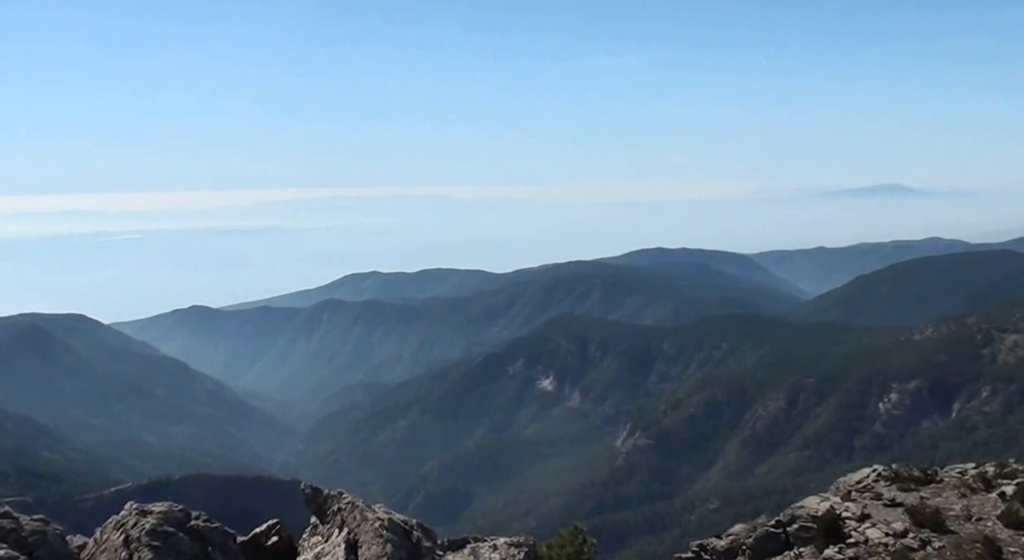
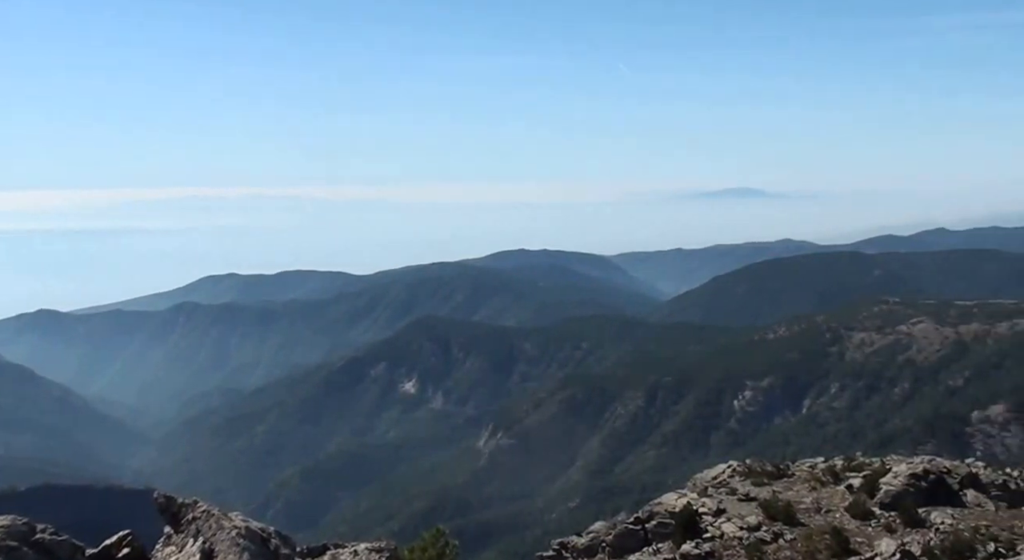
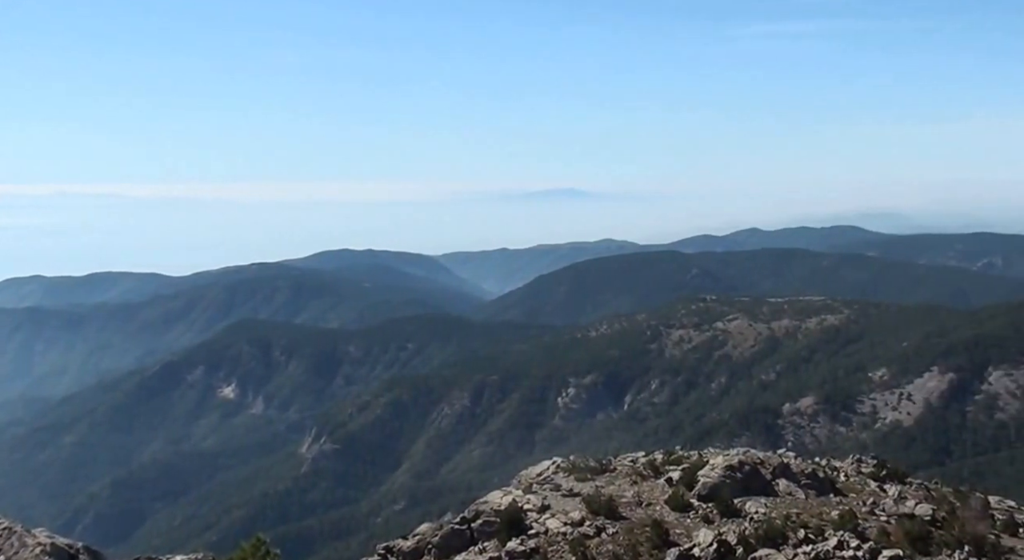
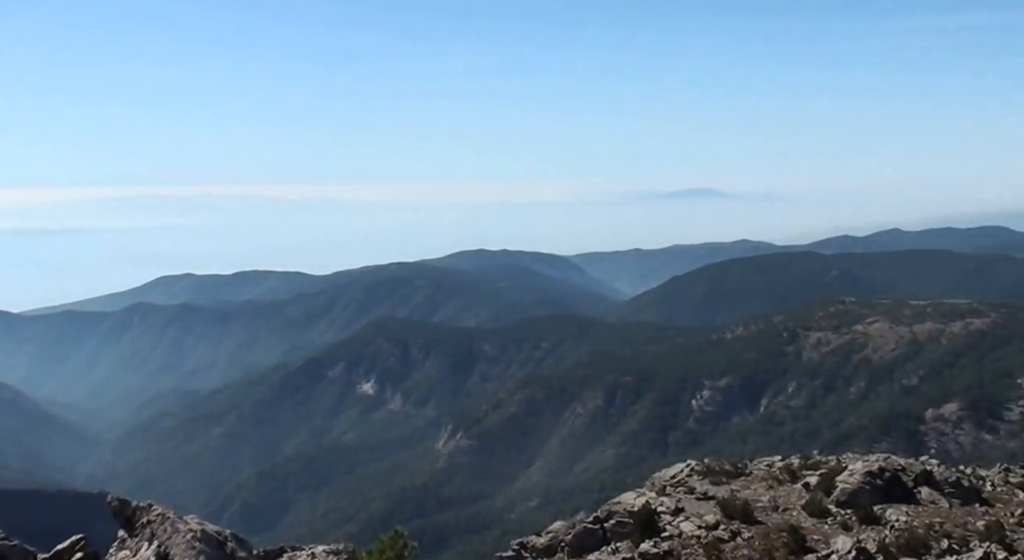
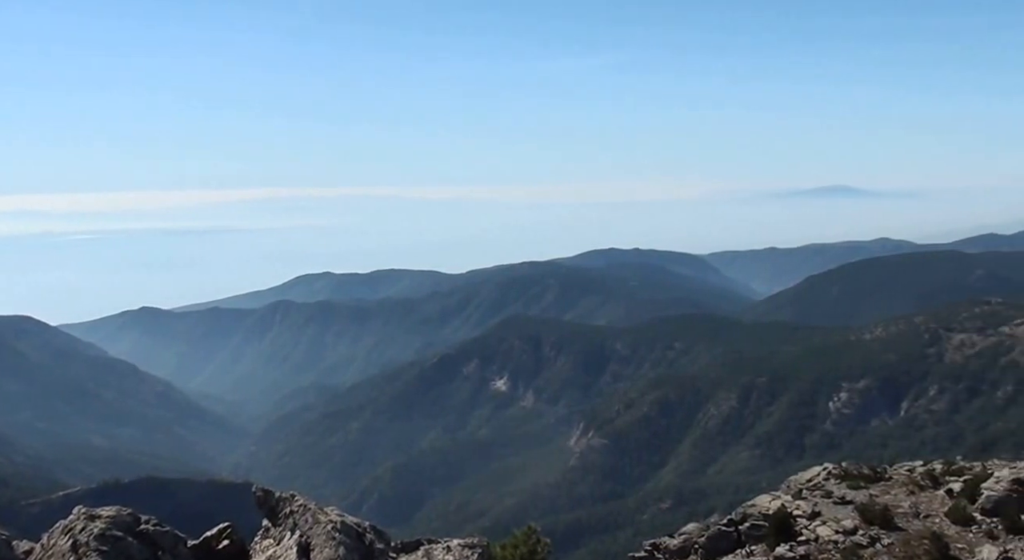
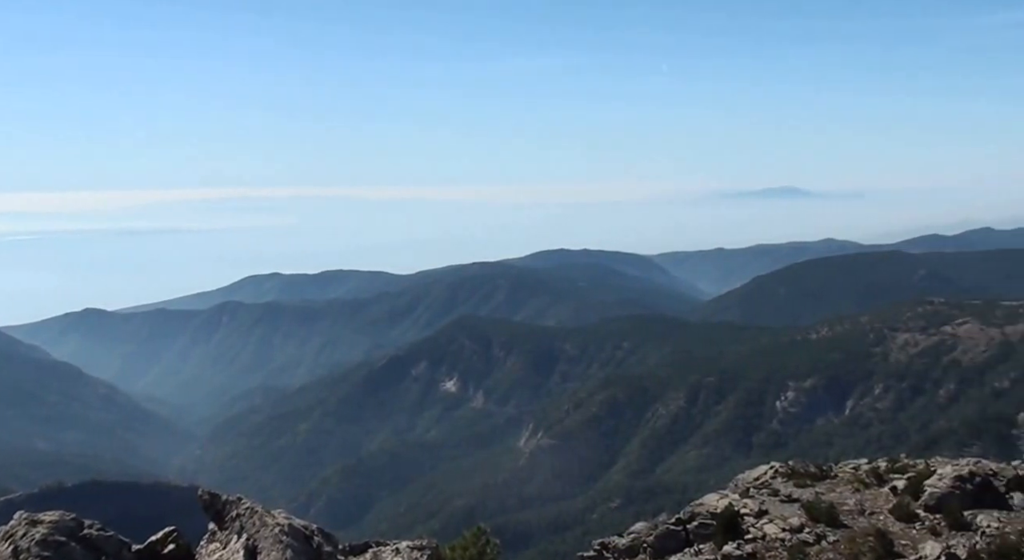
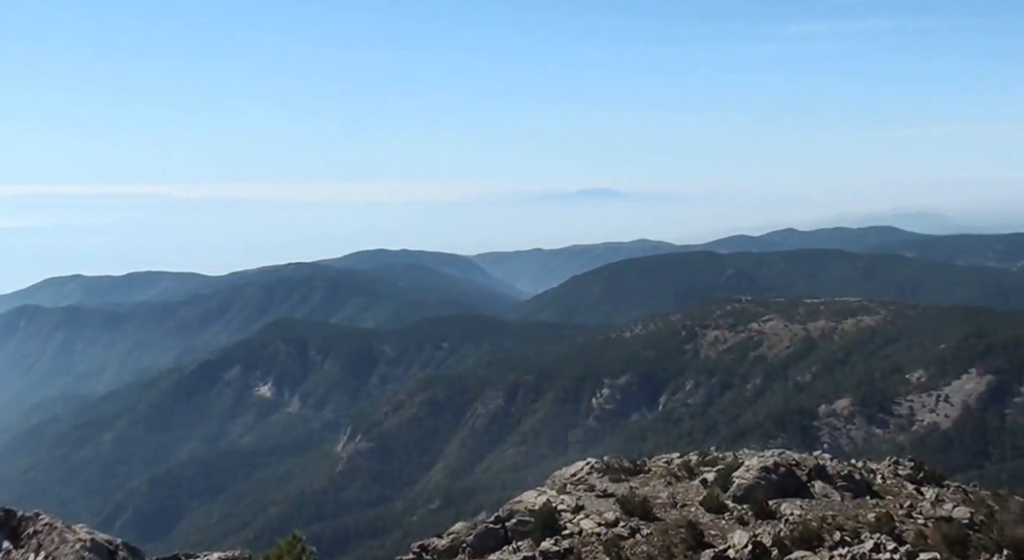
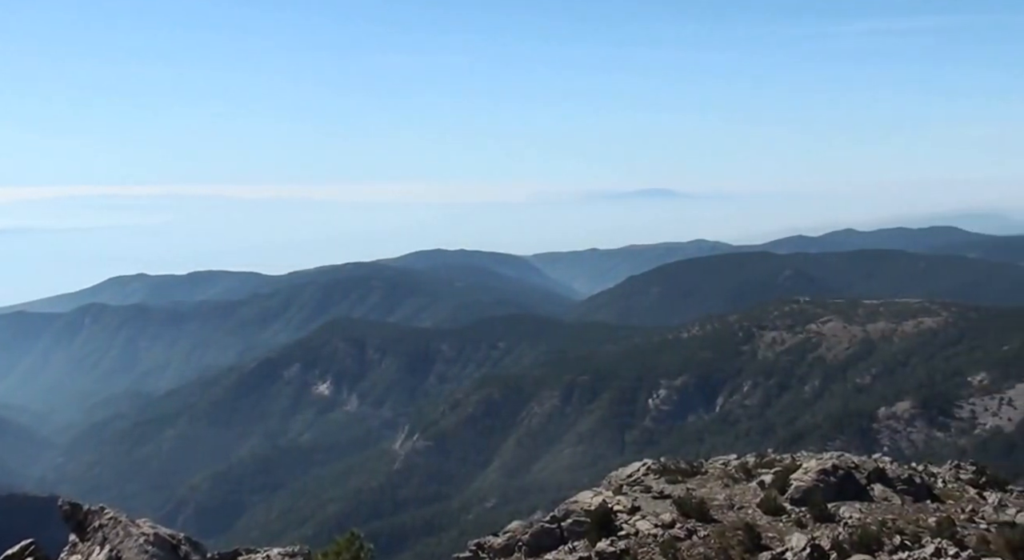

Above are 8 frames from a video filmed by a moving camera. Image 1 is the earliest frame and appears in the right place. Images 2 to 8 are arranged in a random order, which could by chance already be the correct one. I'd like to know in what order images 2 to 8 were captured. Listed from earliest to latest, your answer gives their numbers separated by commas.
5, 6, 2, 4, 8, 7, 3
